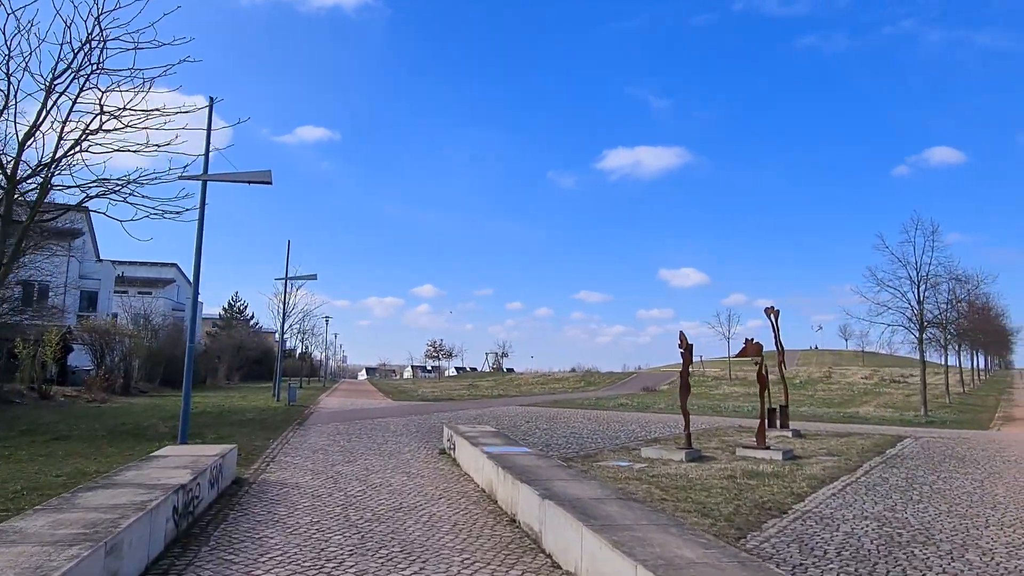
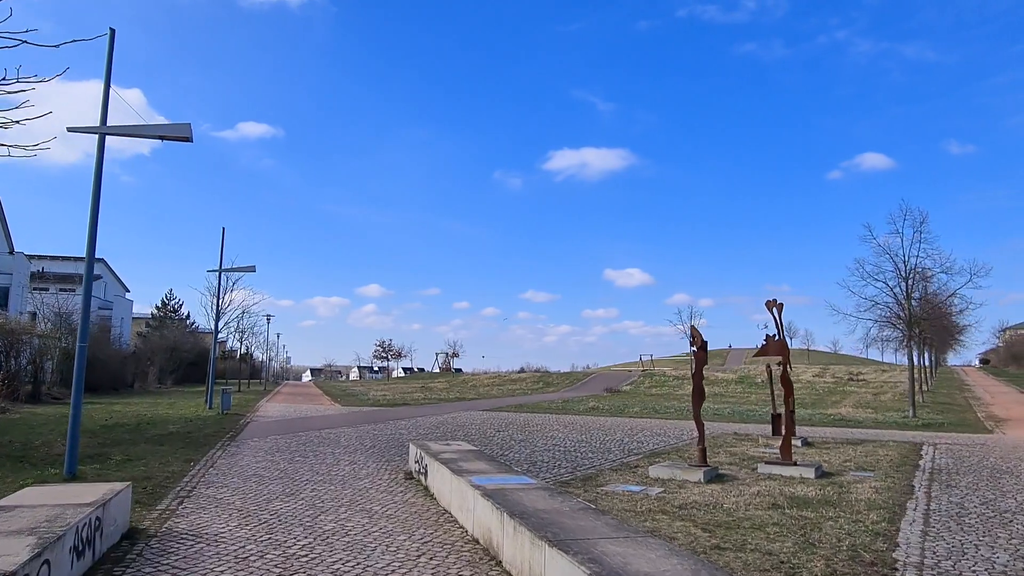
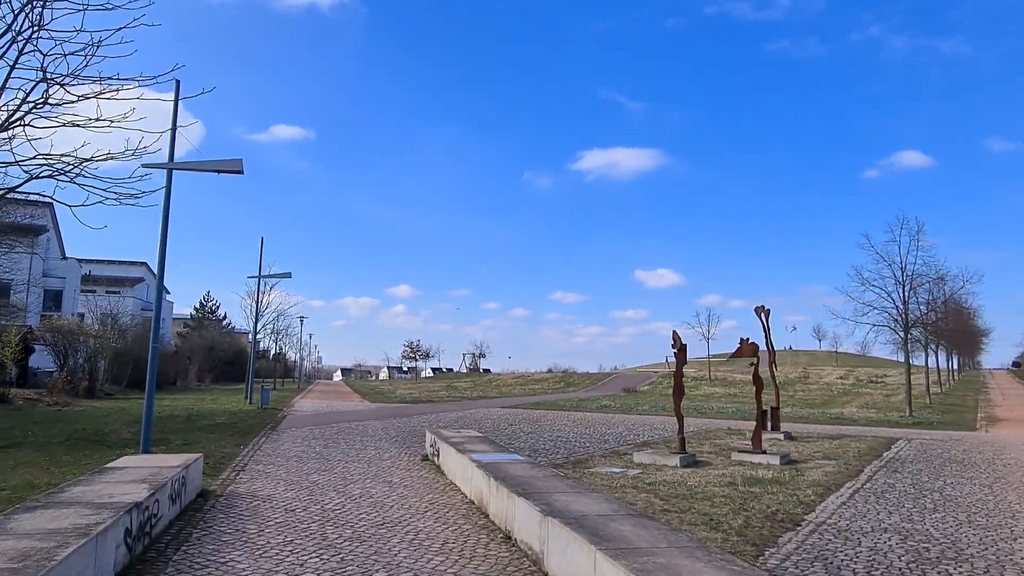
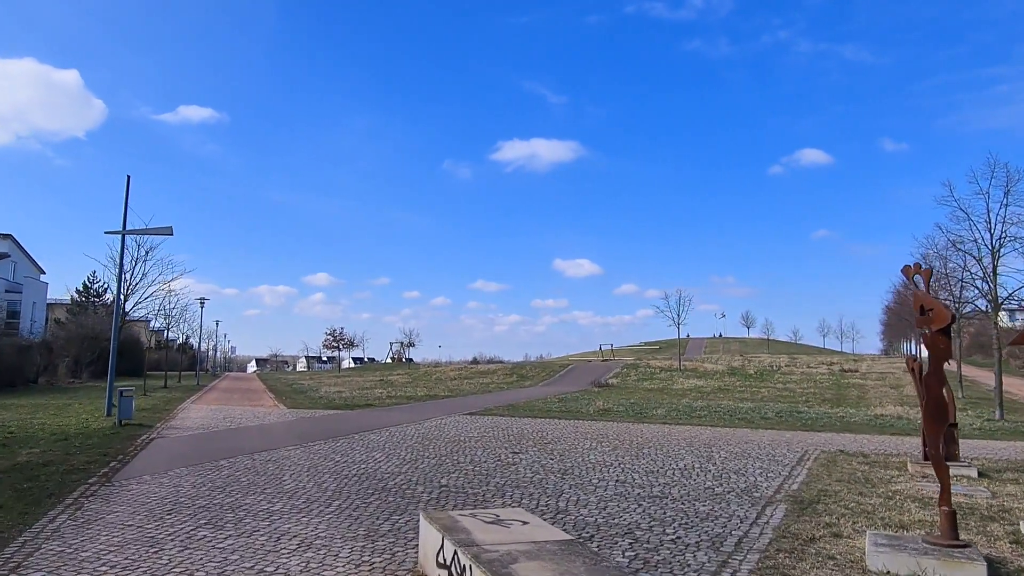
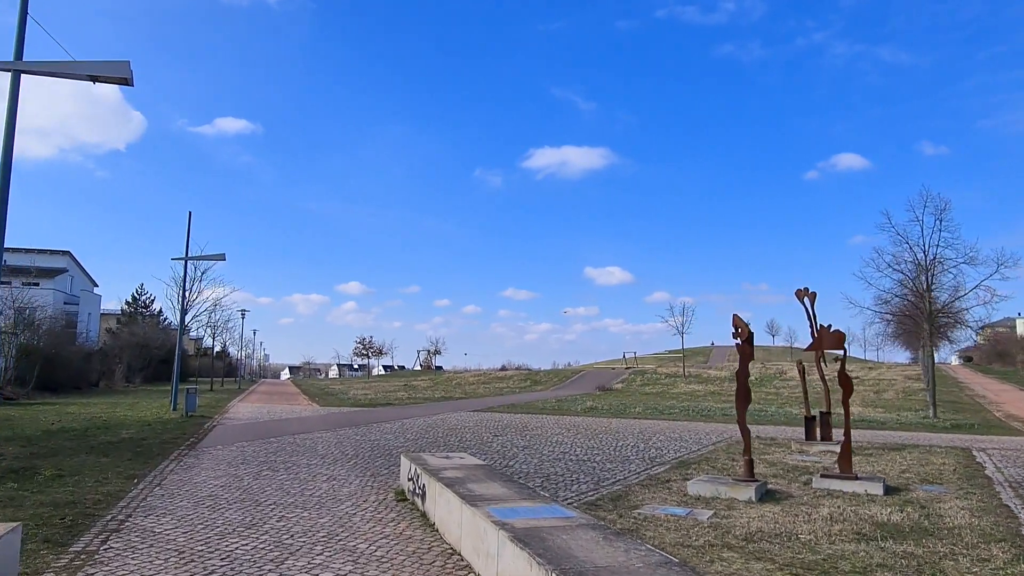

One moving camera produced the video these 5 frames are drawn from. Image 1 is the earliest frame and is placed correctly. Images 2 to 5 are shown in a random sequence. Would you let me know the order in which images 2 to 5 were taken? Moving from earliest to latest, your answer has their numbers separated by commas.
3, 2, 5, 4
